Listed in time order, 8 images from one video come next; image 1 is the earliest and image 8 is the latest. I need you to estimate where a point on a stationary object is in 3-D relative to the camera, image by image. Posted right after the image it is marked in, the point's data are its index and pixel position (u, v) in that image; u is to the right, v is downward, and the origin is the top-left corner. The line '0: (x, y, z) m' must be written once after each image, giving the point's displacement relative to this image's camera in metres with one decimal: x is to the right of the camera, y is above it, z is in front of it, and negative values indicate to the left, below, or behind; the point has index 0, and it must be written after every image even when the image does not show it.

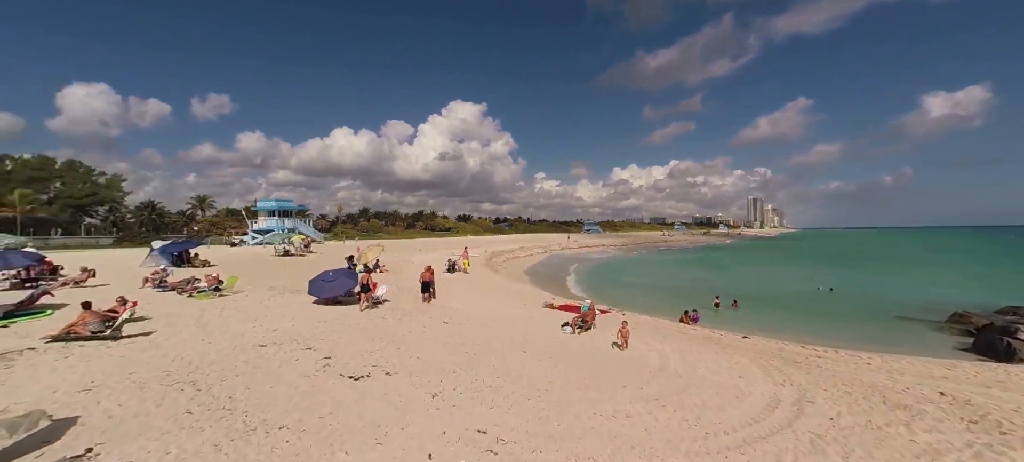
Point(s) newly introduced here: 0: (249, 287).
0: (-9.8, -2.1, +15.1) m
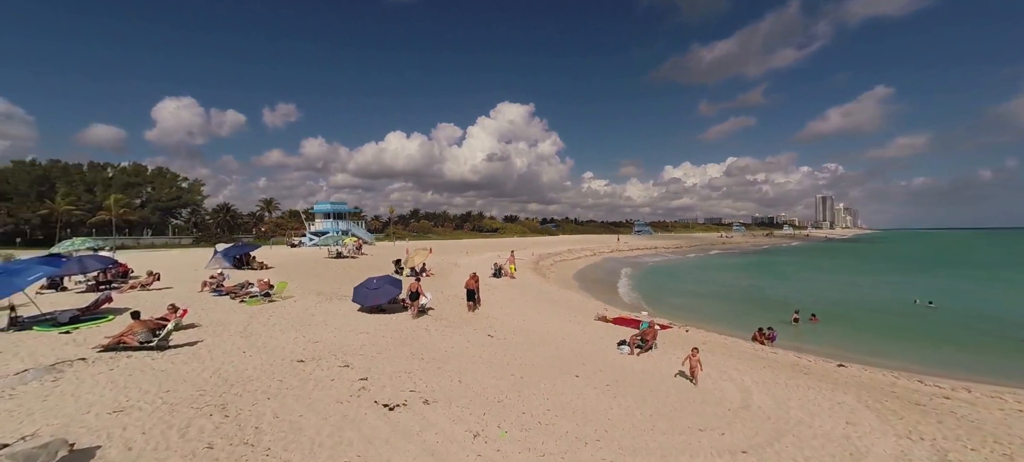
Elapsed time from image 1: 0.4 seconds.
0: (-8.0, -2.3, +15.1) m
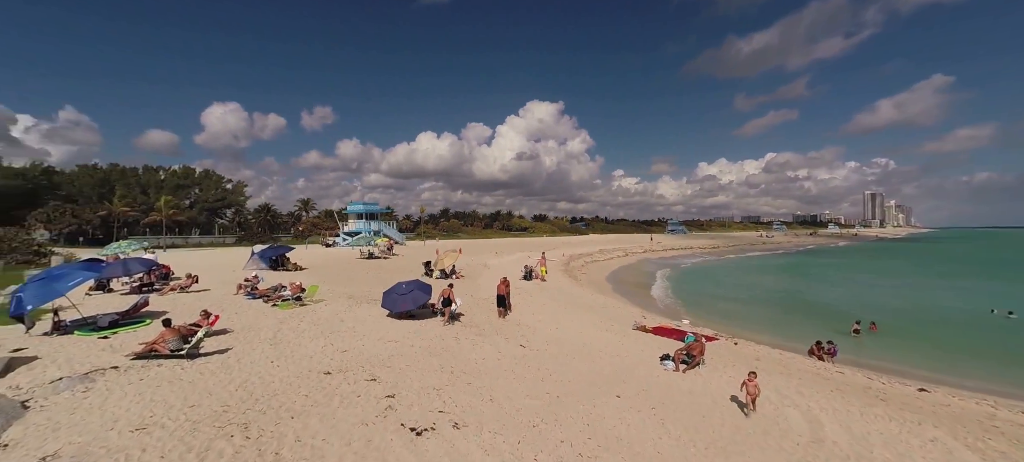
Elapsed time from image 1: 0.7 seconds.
0: (-6.8, -2.4, +15.1) m
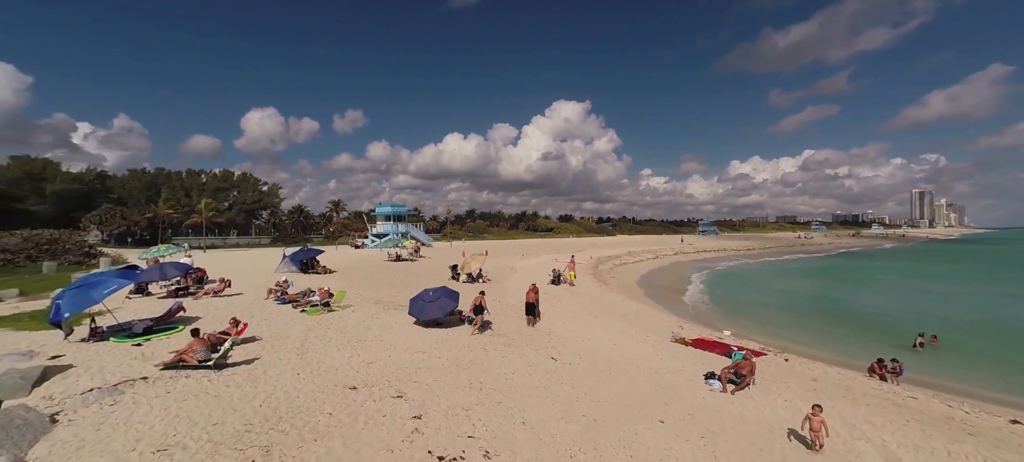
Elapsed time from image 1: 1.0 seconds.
0: (-5.7, -2.6, +15.0) m
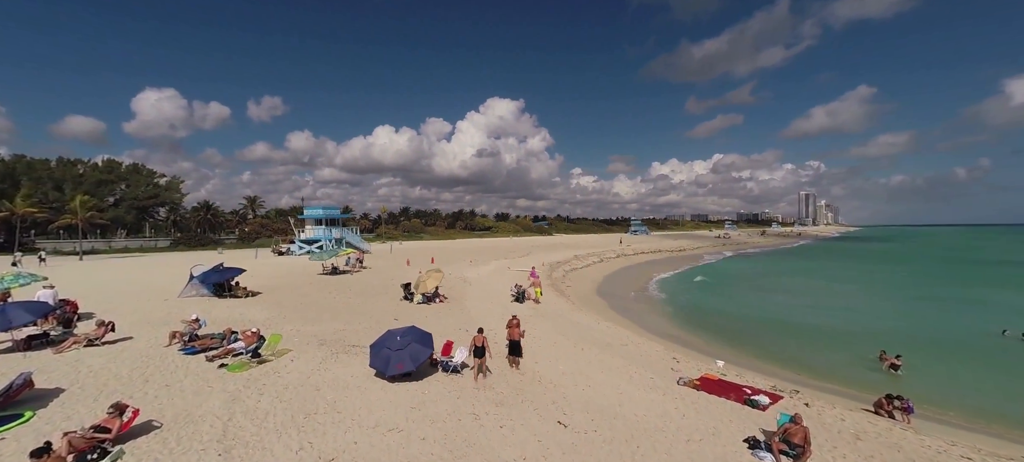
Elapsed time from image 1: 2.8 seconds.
0: (-6.5, -3.3, +12.1) m
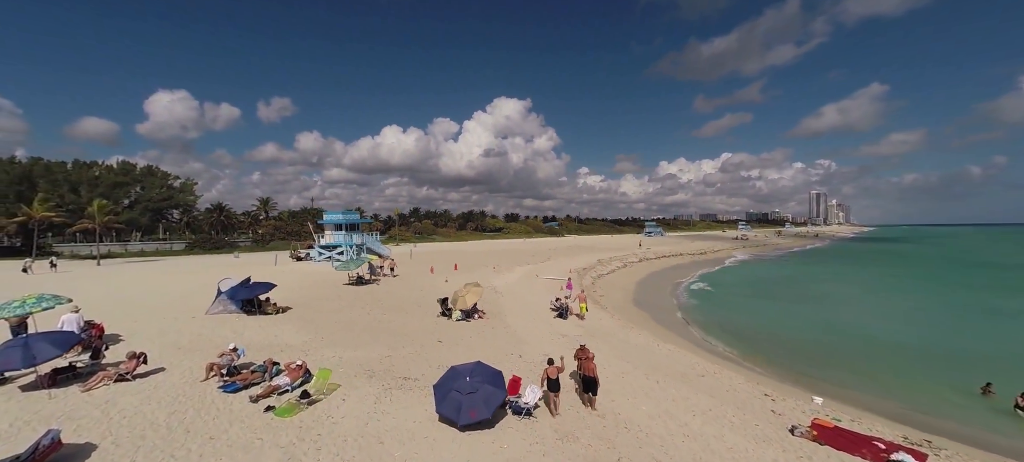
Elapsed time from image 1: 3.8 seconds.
0: (-4.6, -3.8, +10.9) m
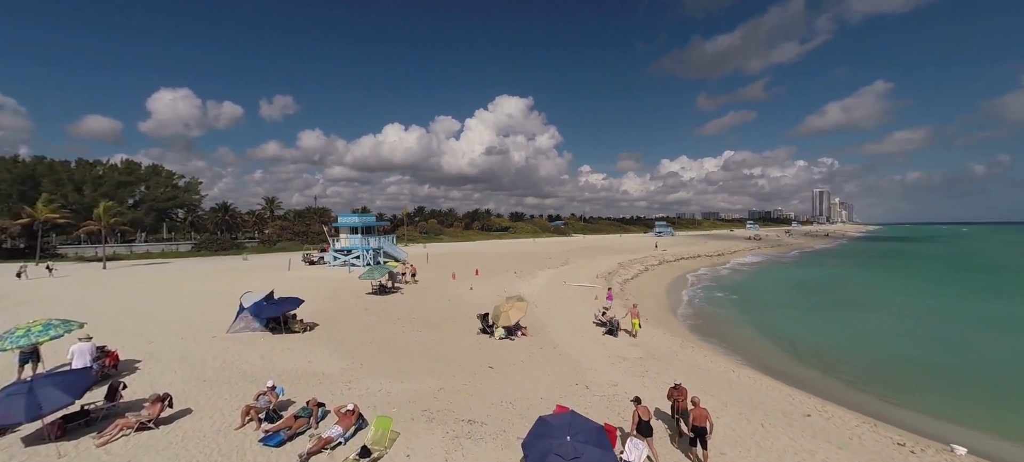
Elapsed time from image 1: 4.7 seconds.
0: (-2.6, -4.3, +9.3) m
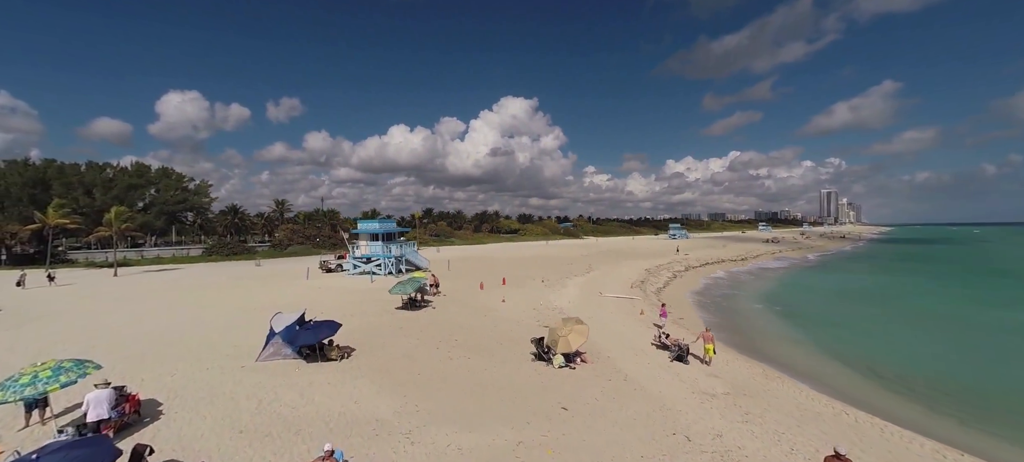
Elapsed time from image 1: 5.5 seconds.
0: (-0.4, -4.8, +7.5) m
